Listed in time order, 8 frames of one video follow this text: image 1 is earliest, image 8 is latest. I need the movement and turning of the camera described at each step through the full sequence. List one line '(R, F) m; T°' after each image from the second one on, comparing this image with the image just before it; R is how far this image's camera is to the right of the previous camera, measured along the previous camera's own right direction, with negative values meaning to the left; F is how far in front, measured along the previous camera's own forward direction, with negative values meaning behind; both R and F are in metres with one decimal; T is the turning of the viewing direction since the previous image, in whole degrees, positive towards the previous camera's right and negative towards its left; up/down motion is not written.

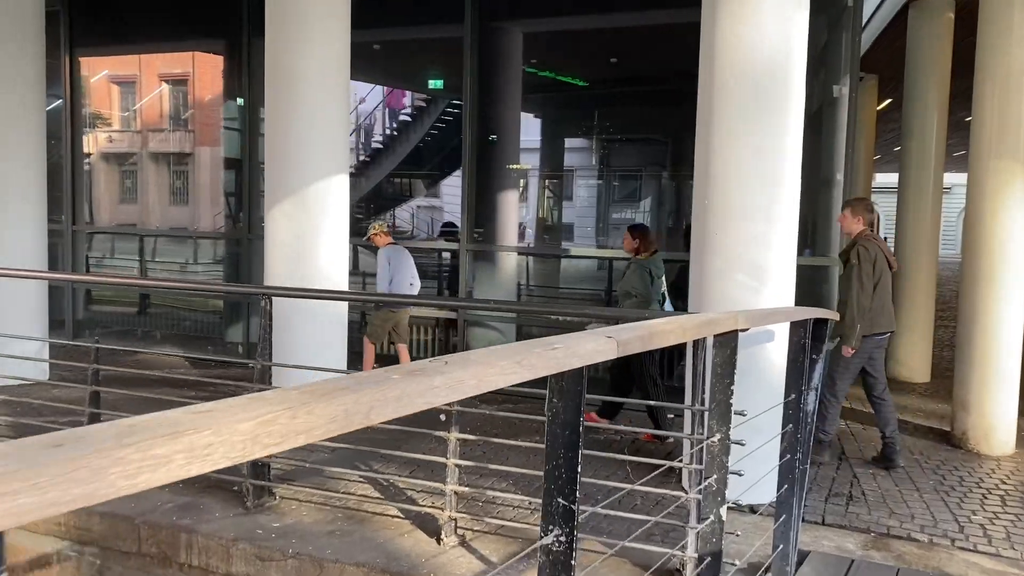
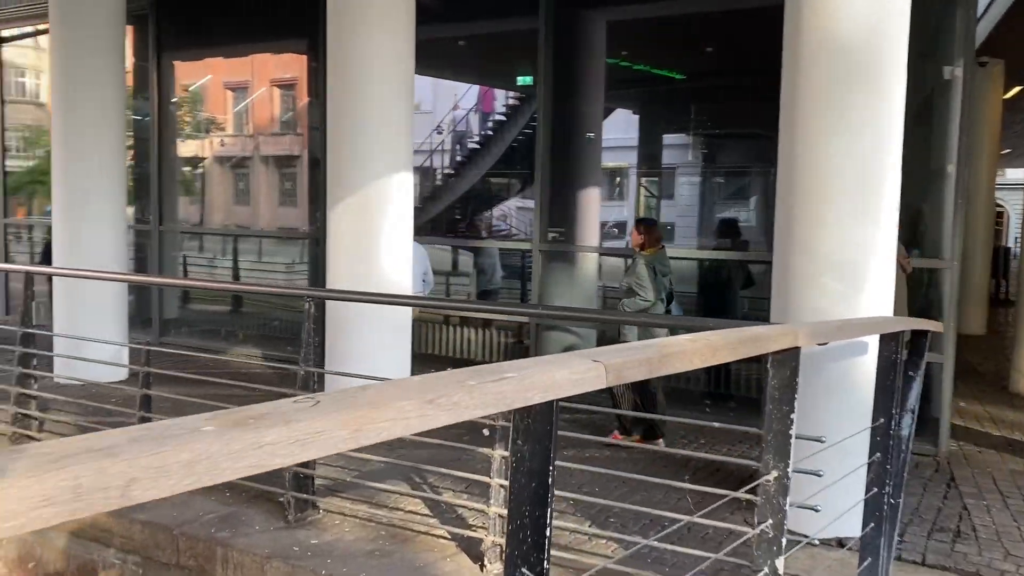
(+0.2, +0.3) m; -7°
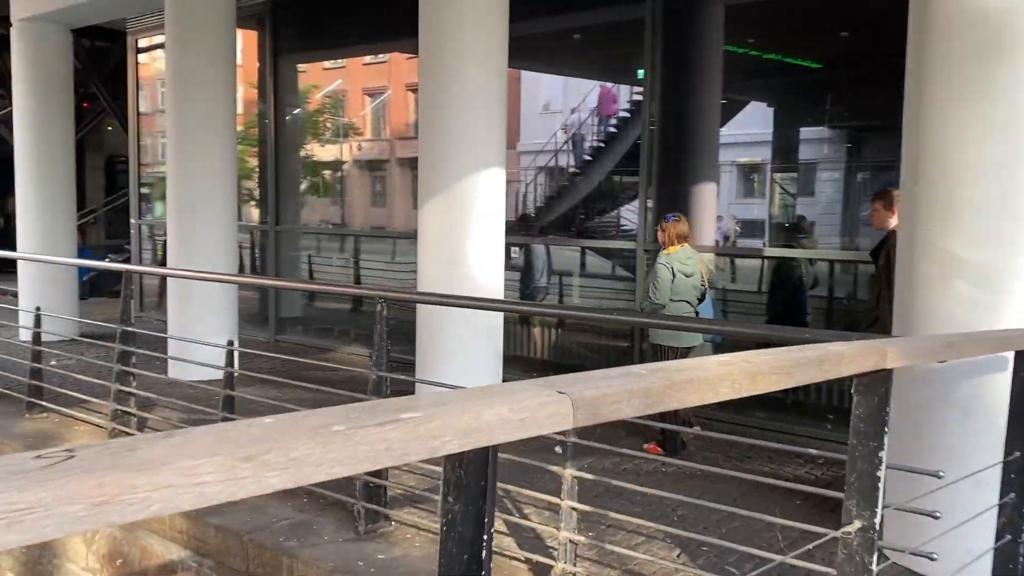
(+0.2, +0.3) m; -9°
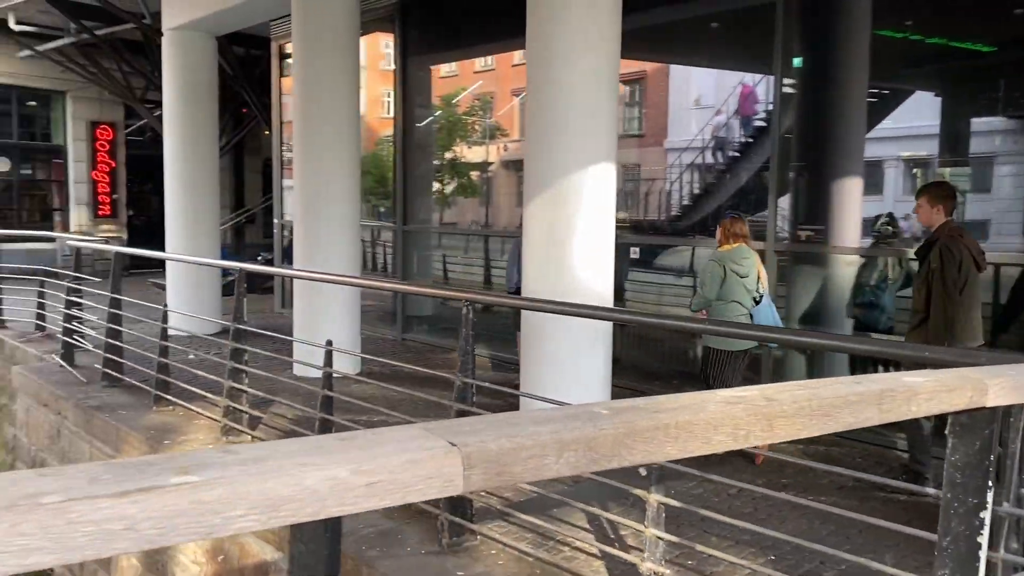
(+0.2, +0.3) m; -10°
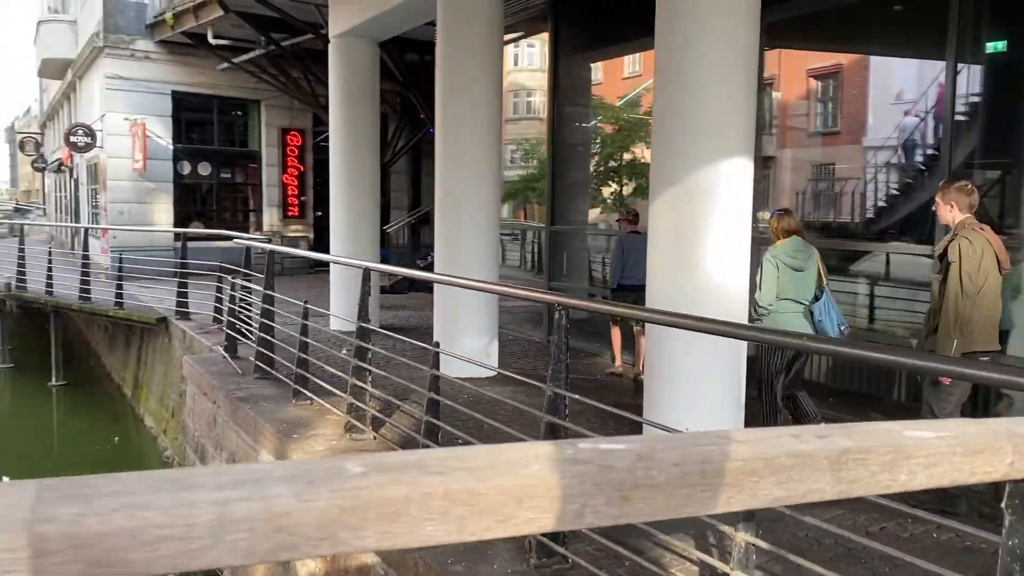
(+0.3, +0.3) m; -12°
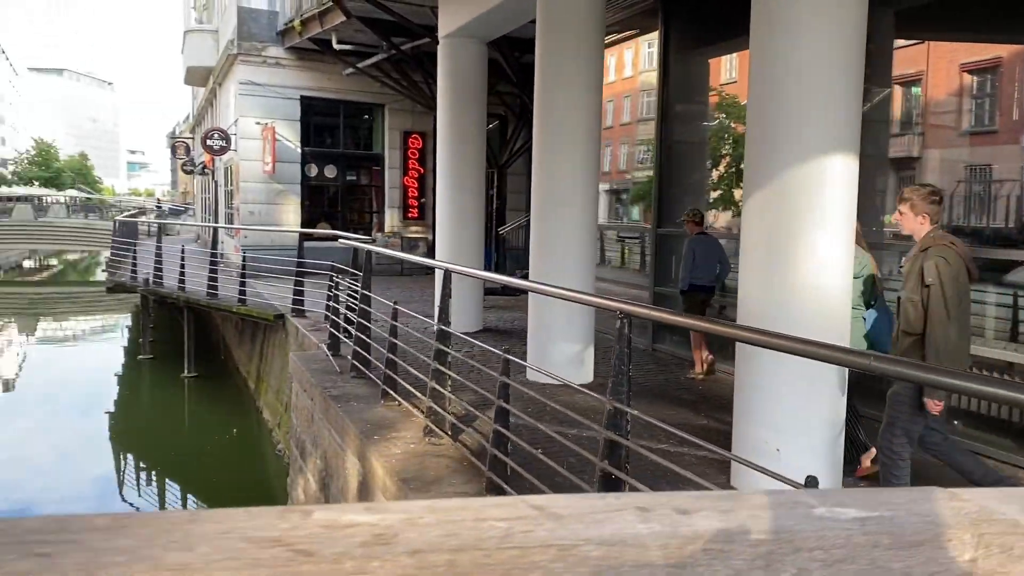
(+0.3, +0.2) m; -8°
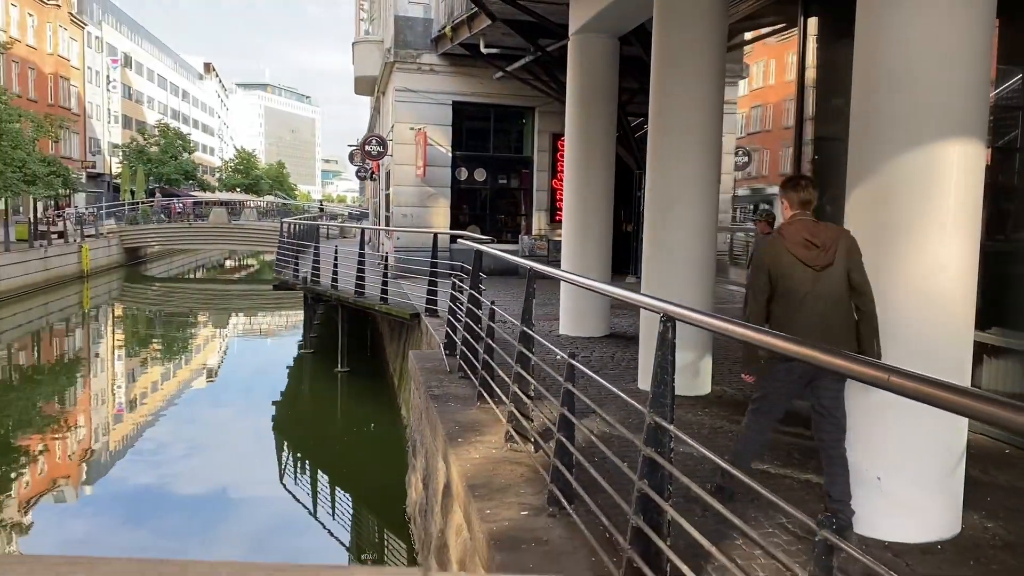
(+0.5, +0.3) m; -11°
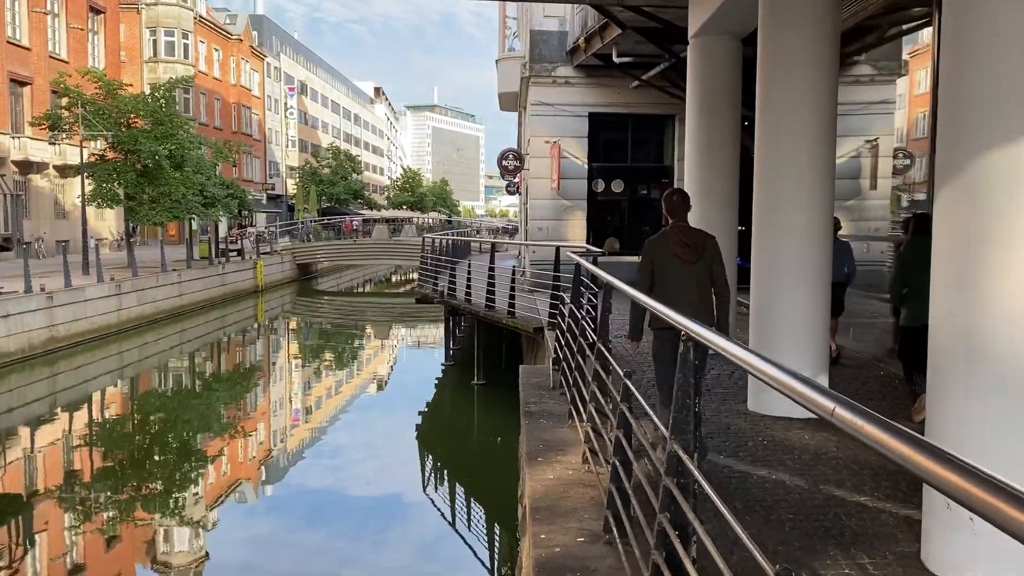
(+0.5, +0.2) m; -10°
